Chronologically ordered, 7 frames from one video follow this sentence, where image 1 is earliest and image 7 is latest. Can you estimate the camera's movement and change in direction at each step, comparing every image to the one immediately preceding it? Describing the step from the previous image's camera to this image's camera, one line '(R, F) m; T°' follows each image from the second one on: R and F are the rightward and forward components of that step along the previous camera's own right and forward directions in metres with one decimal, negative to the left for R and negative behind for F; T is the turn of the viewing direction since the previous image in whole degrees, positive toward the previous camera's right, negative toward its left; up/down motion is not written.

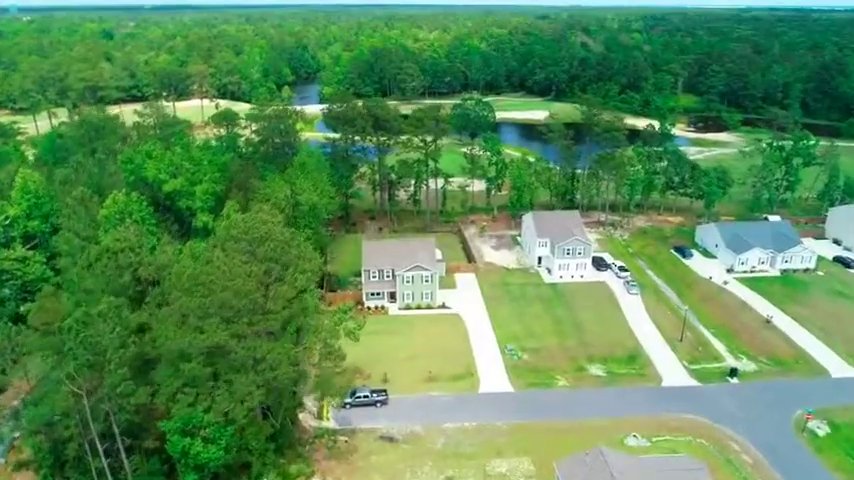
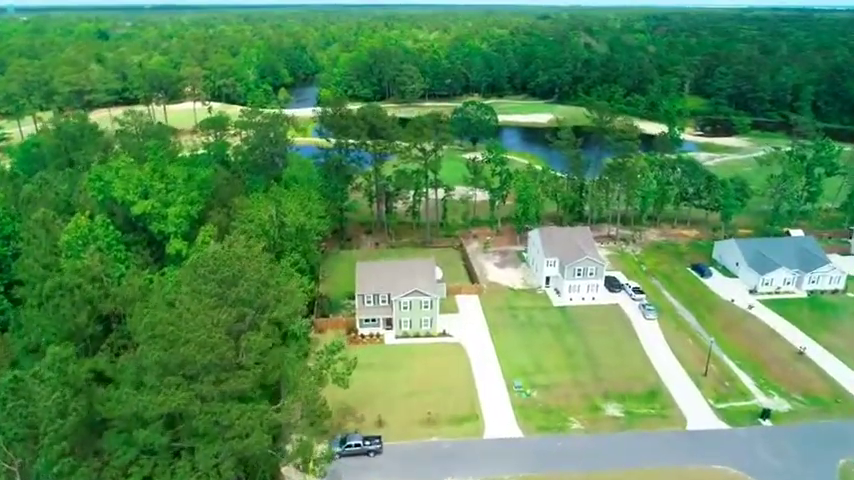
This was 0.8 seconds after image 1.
(+0.1, +3.5) m; 0°
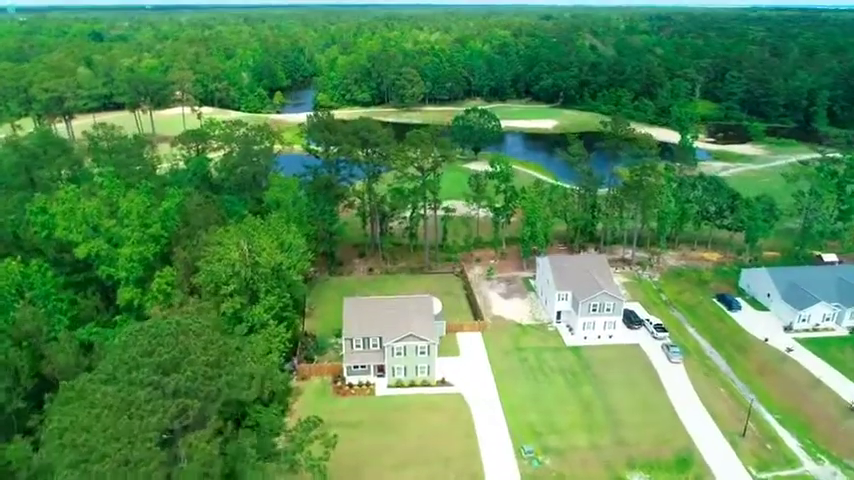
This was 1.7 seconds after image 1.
(+0.3, +4.7) m; 0°
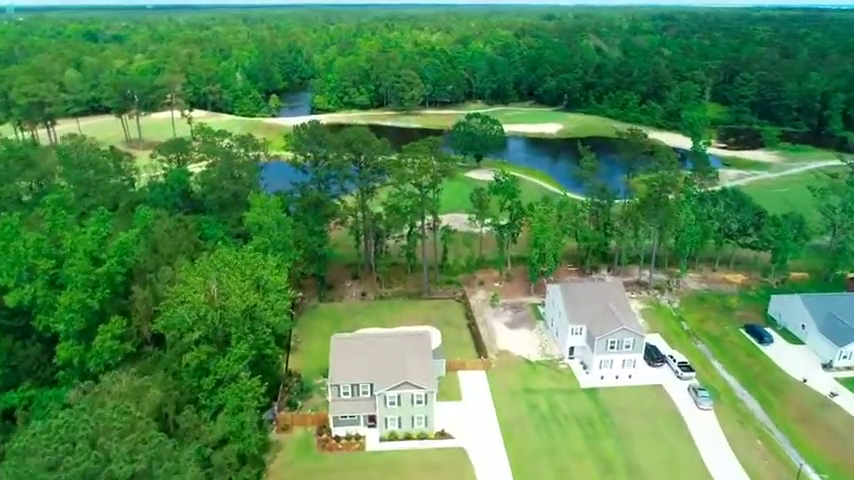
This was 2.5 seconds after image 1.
(+0.2, +4.2) m; 0°
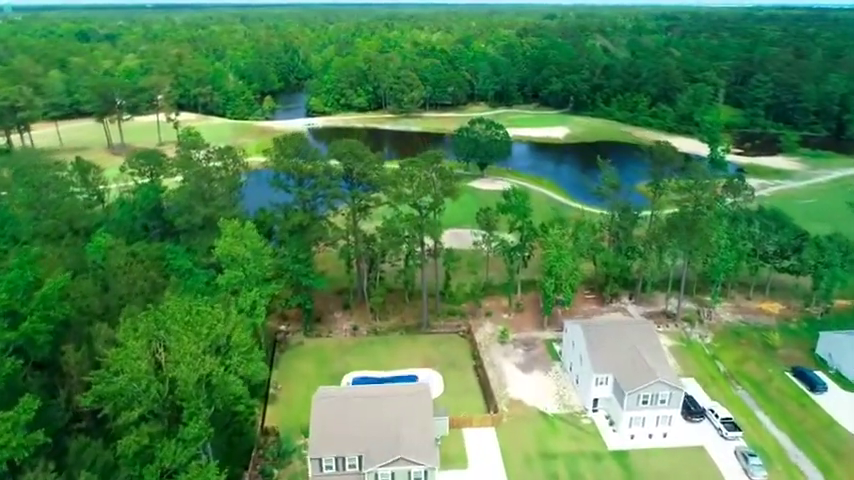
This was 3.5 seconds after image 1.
(0.0, +5.3) m; 0°
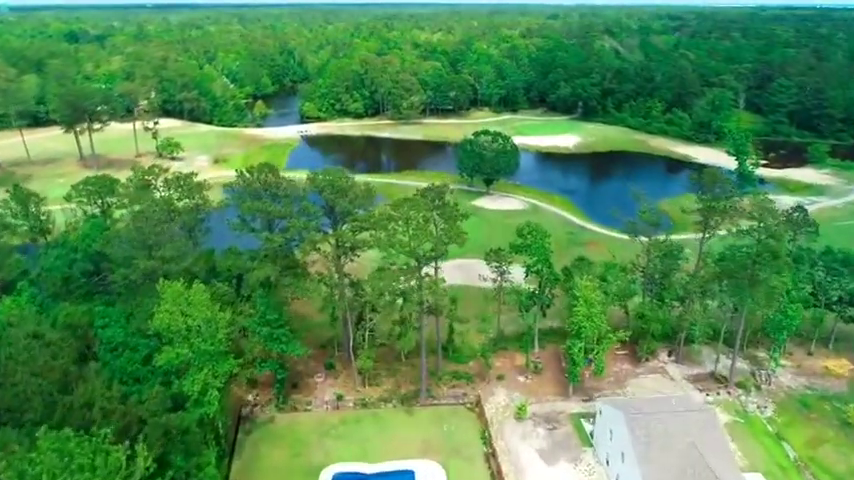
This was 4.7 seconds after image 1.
(0.0, +7.2) m; 0°
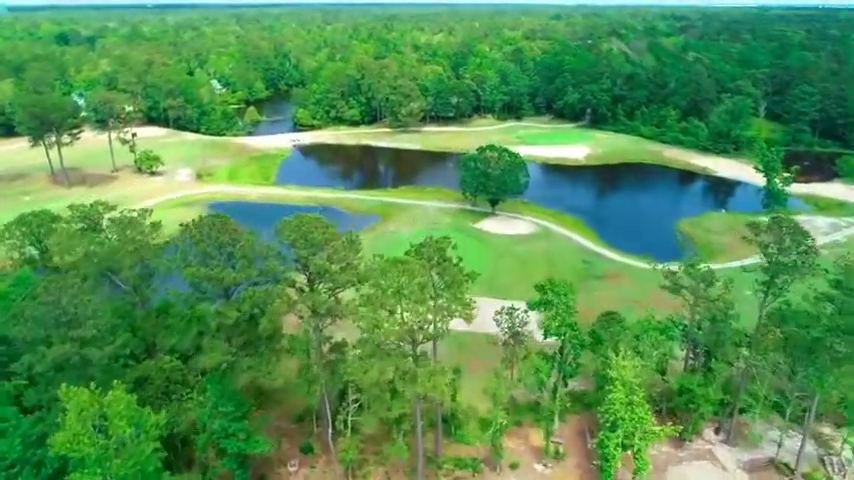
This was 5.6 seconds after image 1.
(+0.2, +6.3) m; 0°
